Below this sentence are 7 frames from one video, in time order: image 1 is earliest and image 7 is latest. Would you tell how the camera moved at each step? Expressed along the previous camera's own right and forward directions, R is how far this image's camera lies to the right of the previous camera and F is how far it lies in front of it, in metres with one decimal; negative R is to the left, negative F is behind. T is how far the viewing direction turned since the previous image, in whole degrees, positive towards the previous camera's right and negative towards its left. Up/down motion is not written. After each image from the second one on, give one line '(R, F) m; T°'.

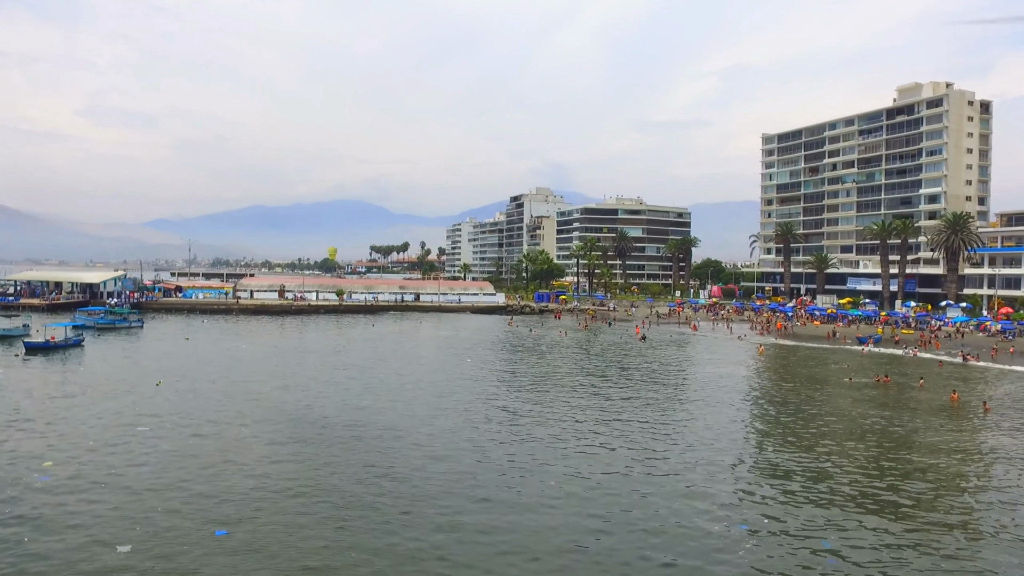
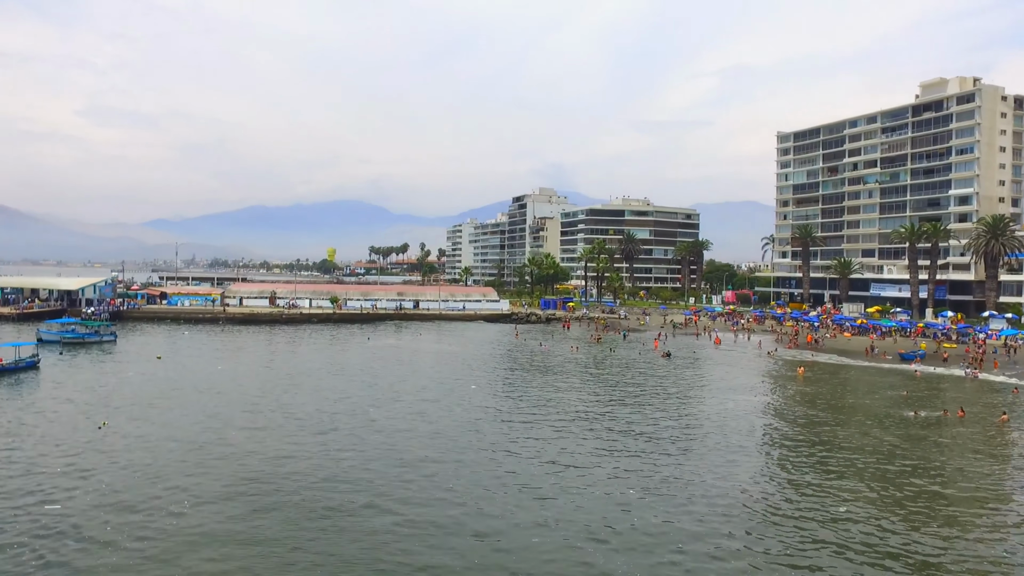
(-0.7, +6.6) m; 0°
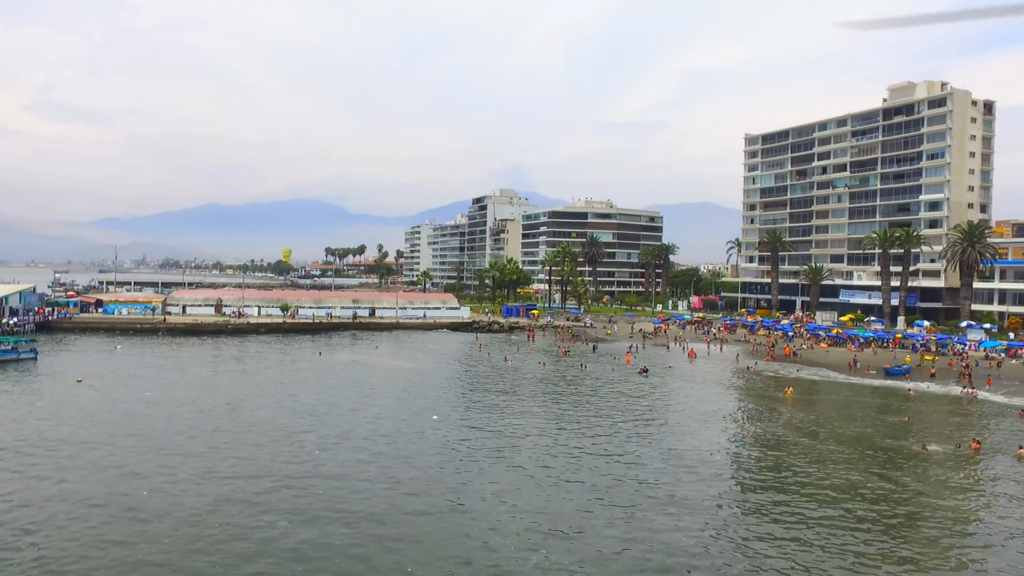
(-0.4, +5.0) m; +3°
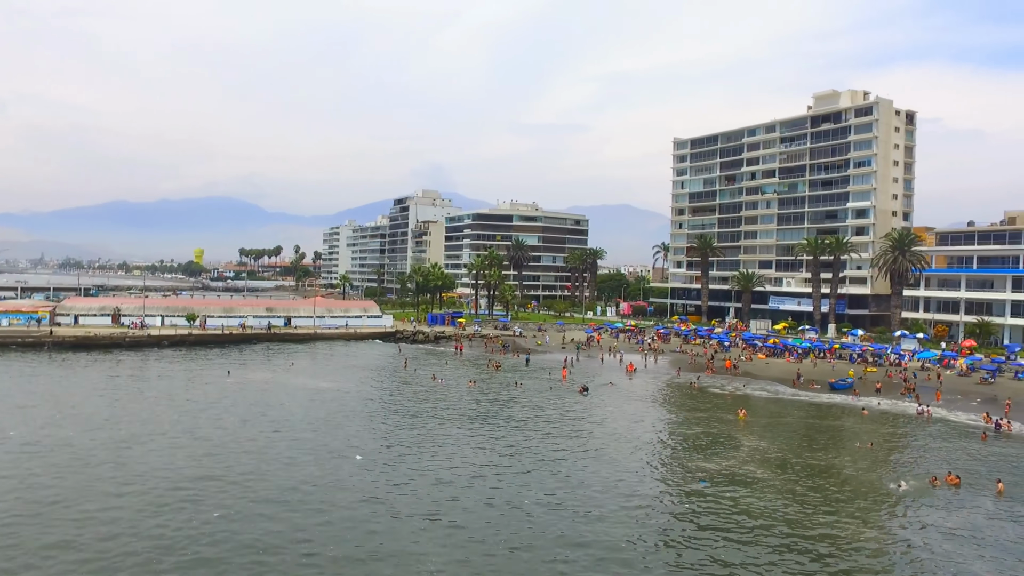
(-0.7, +4.8) m; +6°
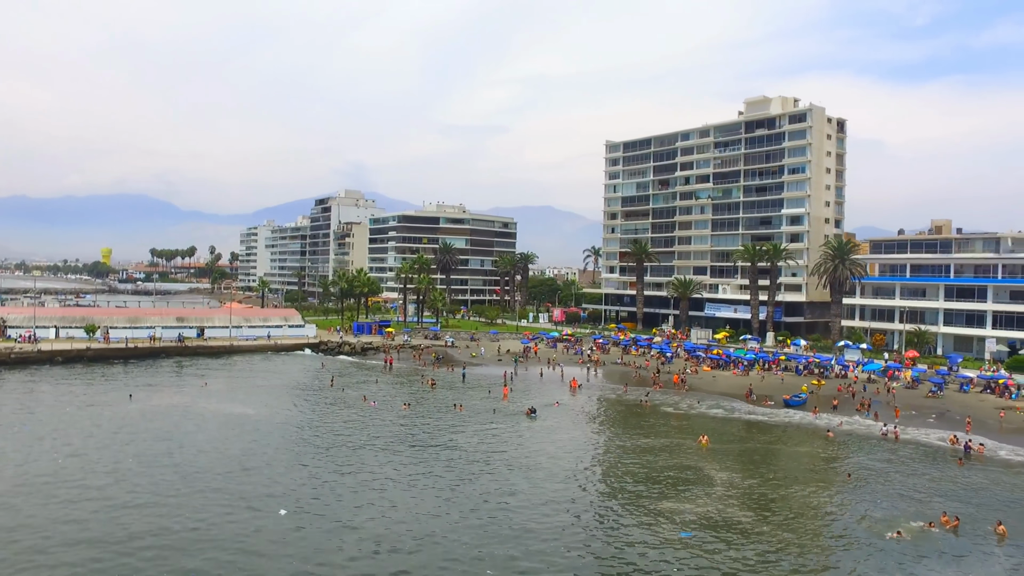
(-1.1, +4.8) m; +5°
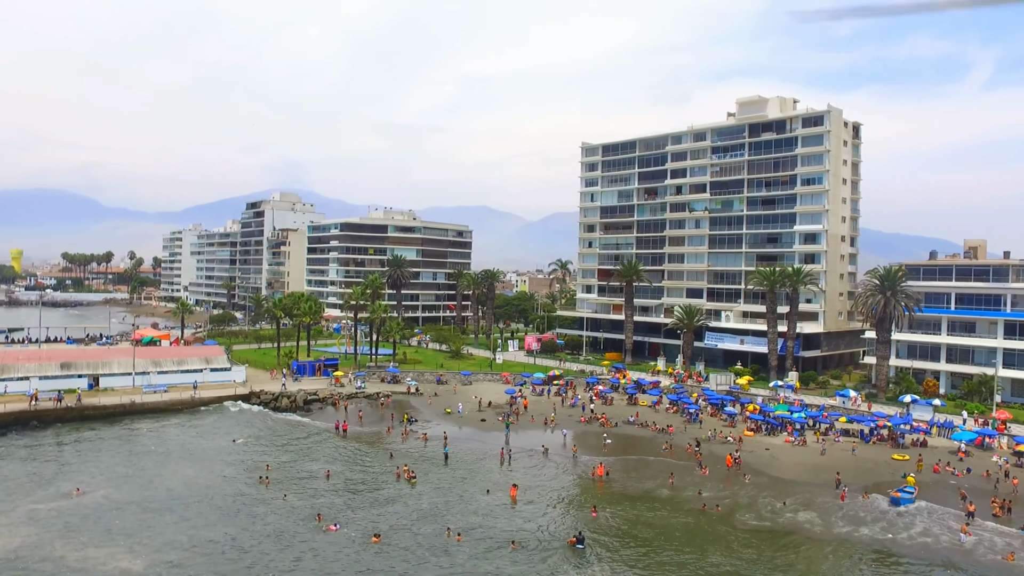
(-4.1, +17.5) m; +4°
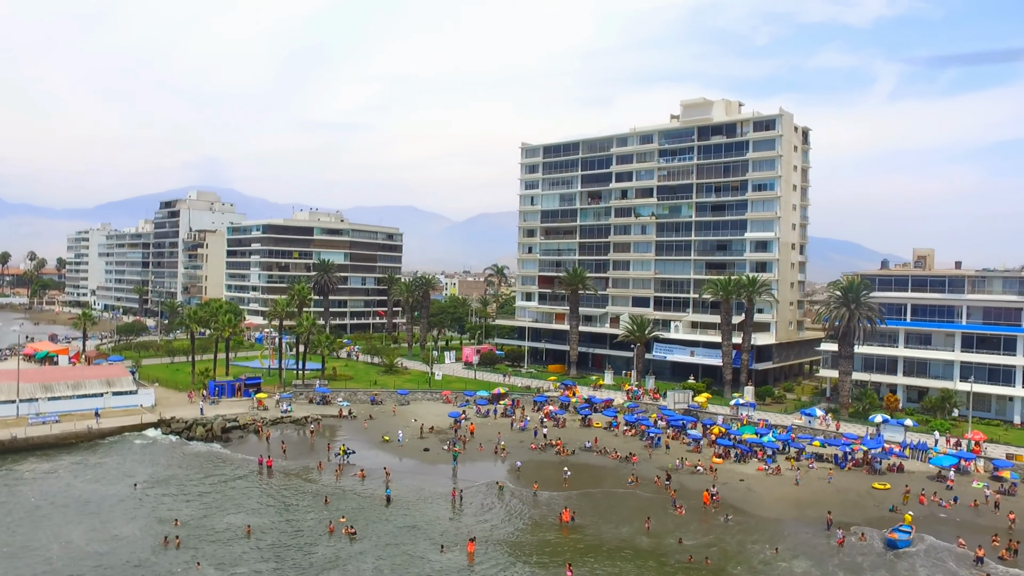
(-1.5, +6.3) m; +5°
